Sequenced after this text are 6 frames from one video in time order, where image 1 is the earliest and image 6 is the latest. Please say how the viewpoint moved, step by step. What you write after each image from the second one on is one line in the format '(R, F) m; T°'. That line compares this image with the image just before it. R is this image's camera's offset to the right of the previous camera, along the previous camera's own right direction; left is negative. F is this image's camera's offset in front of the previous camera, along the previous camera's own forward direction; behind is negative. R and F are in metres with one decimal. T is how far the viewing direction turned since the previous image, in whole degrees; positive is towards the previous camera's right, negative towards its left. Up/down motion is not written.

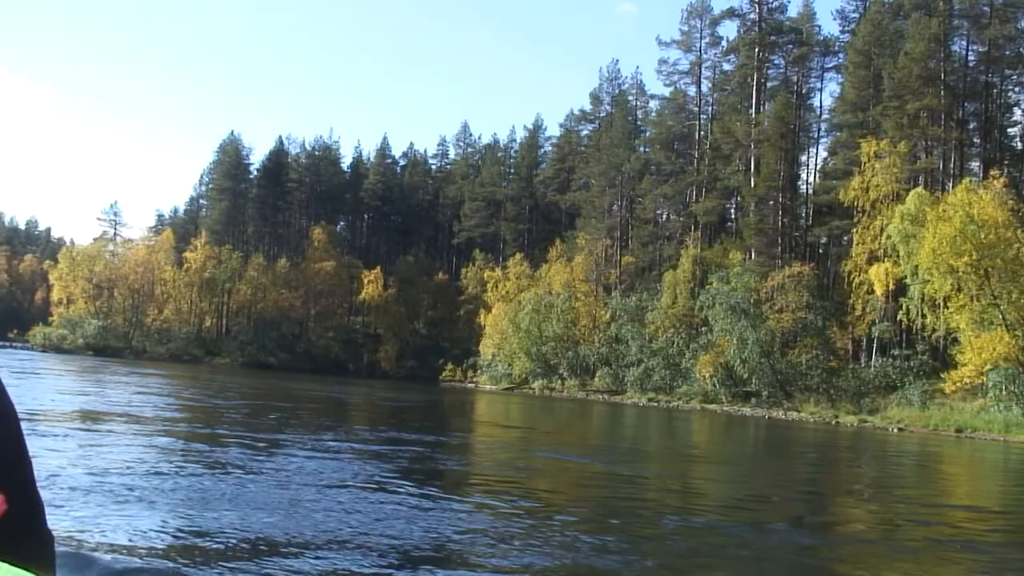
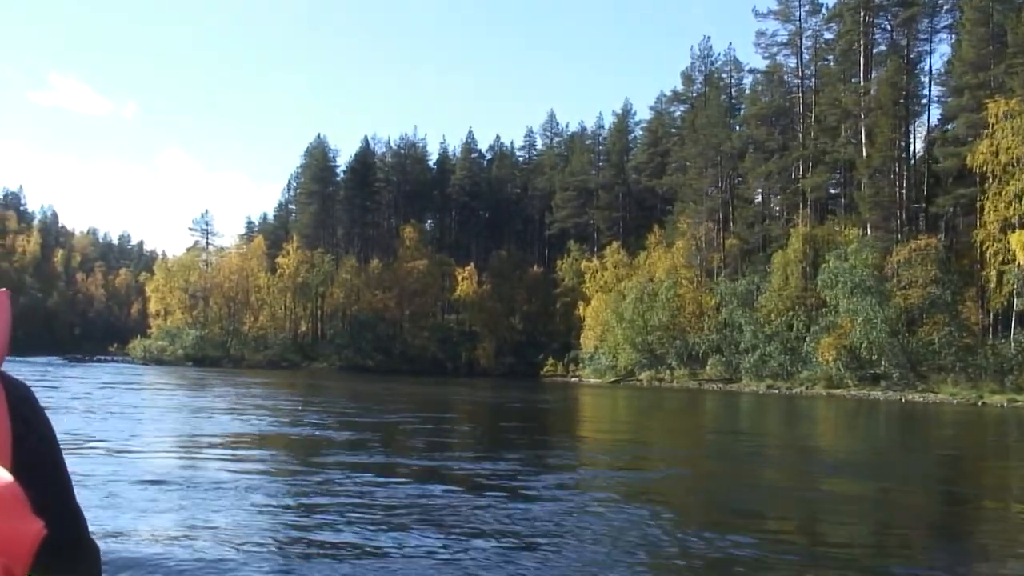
(-0.9, +1.8) m; -4°
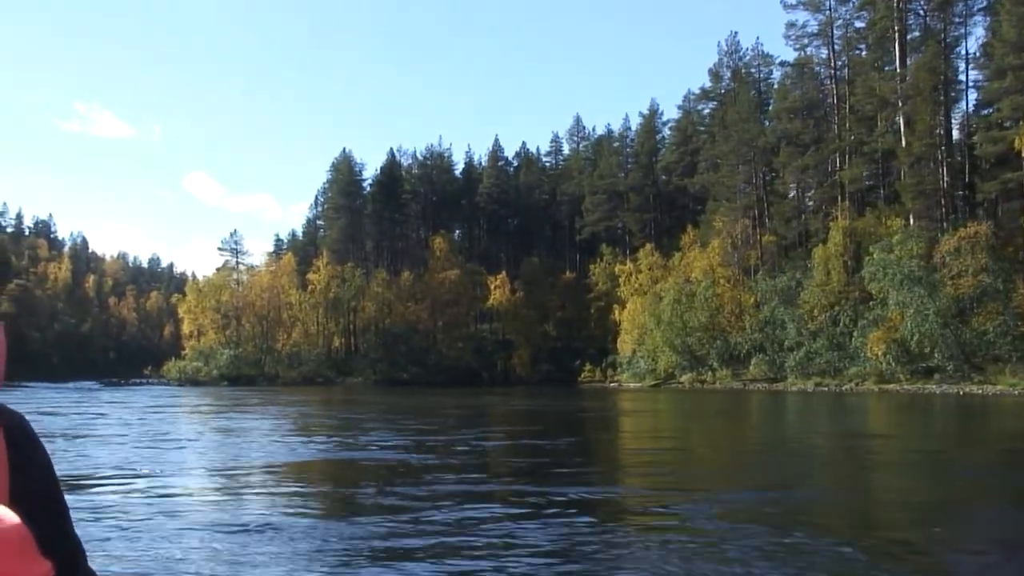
(-0.3, +1.0) m; -1°
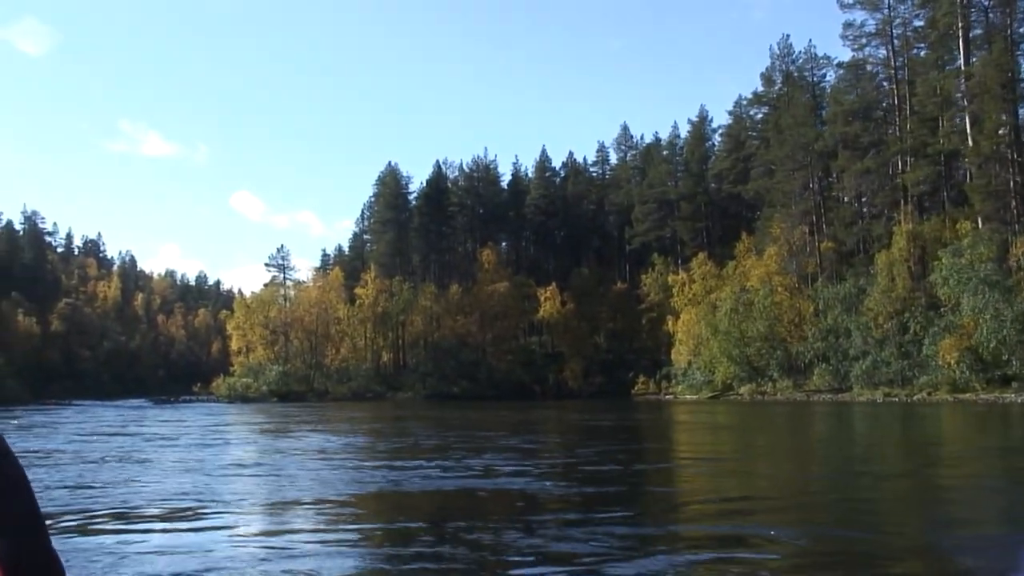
(-0.5, +1.2) m; -2°
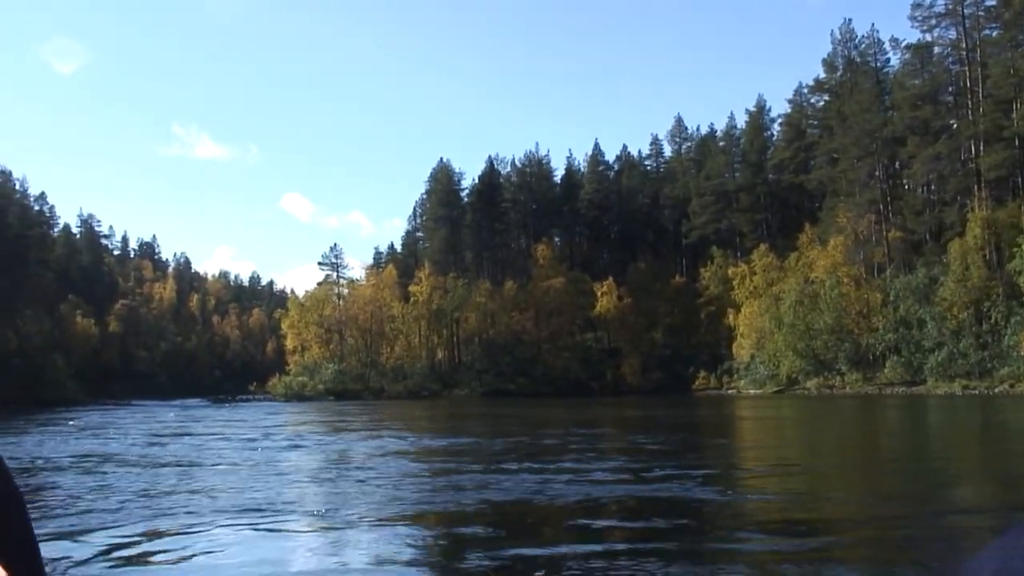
(-0.4, +1.1) m; -2°
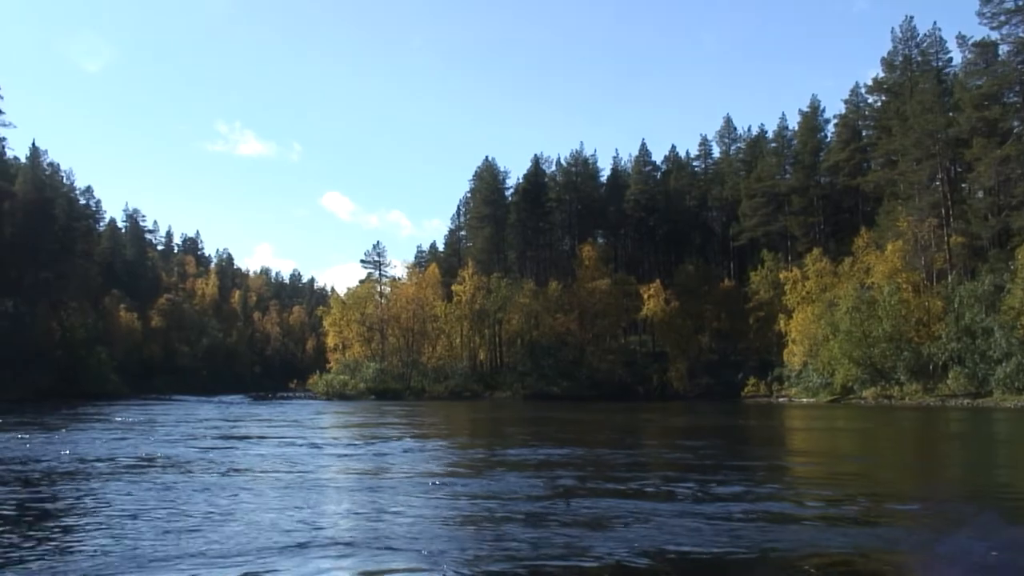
(-0.3, +1.6) m; -2°
